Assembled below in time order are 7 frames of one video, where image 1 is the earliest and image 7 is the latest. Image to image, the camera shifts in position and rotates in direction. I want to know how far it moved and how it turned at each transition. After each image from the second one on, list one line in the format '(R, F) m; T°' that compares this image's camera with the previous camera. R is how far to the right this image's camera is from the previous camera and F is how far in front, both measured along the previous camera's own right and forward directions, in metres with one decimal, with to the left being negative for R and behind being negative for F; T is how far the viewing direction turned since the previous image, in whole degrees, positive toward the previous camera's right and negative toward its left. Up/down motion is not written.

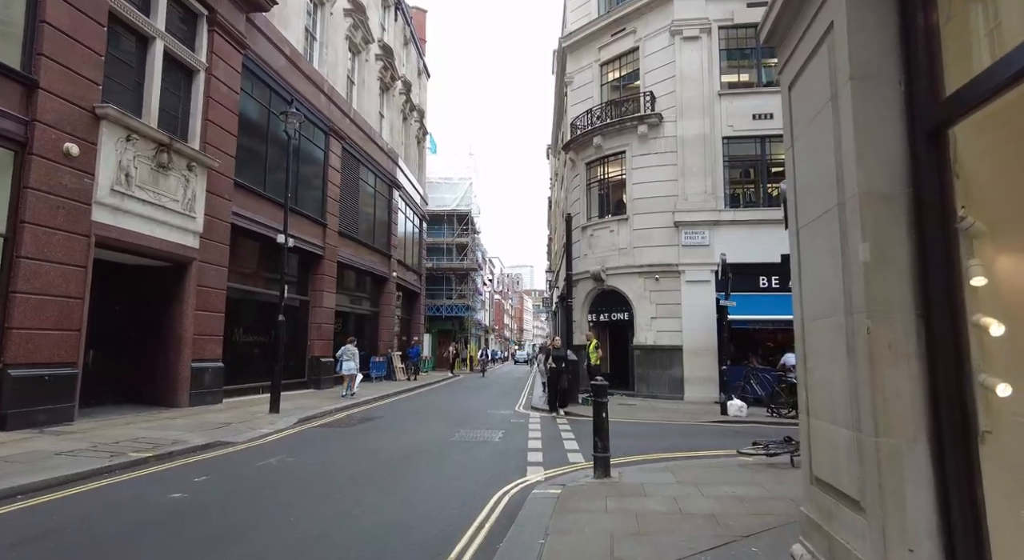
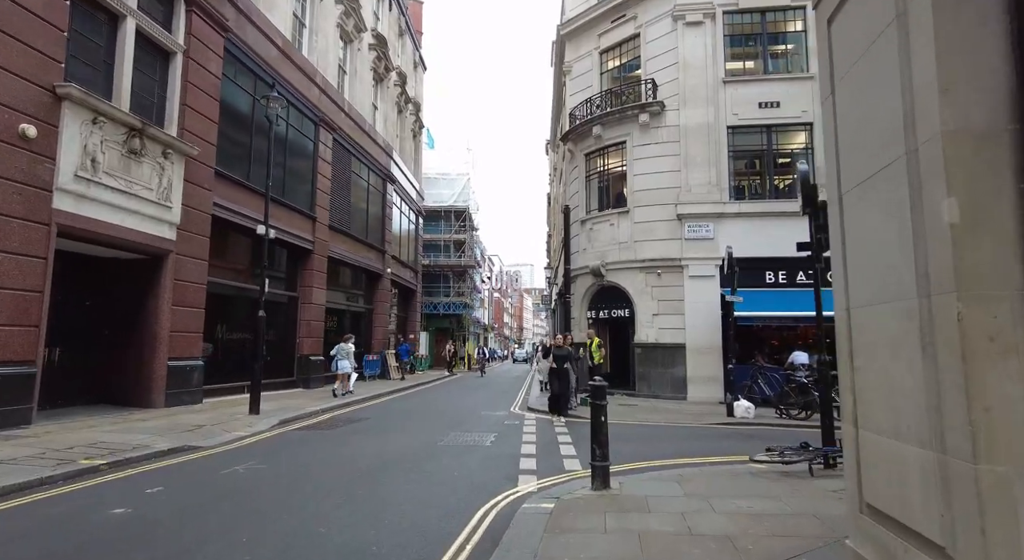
(+0.1, +0.7) m; 0°
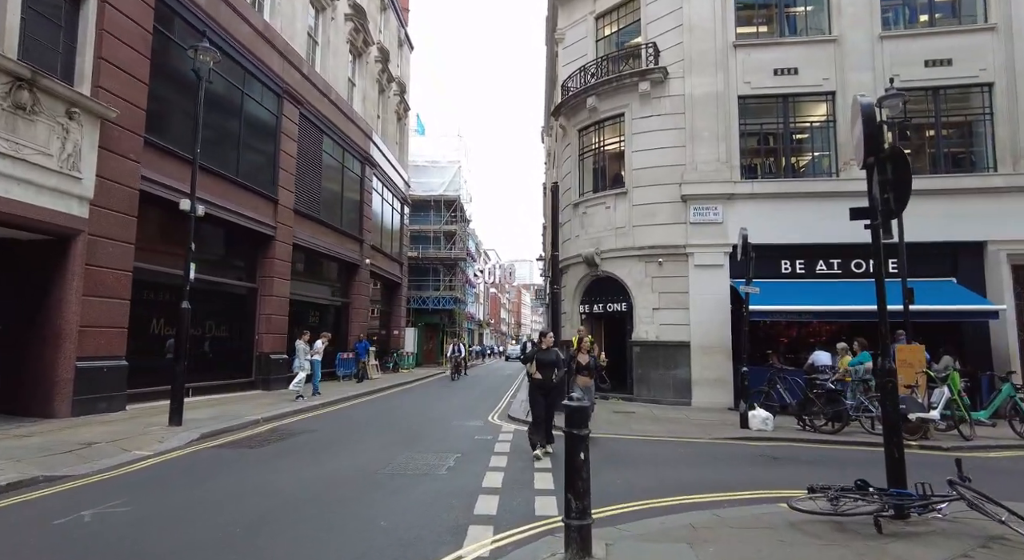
(+0.5, +2.0) m; 0°
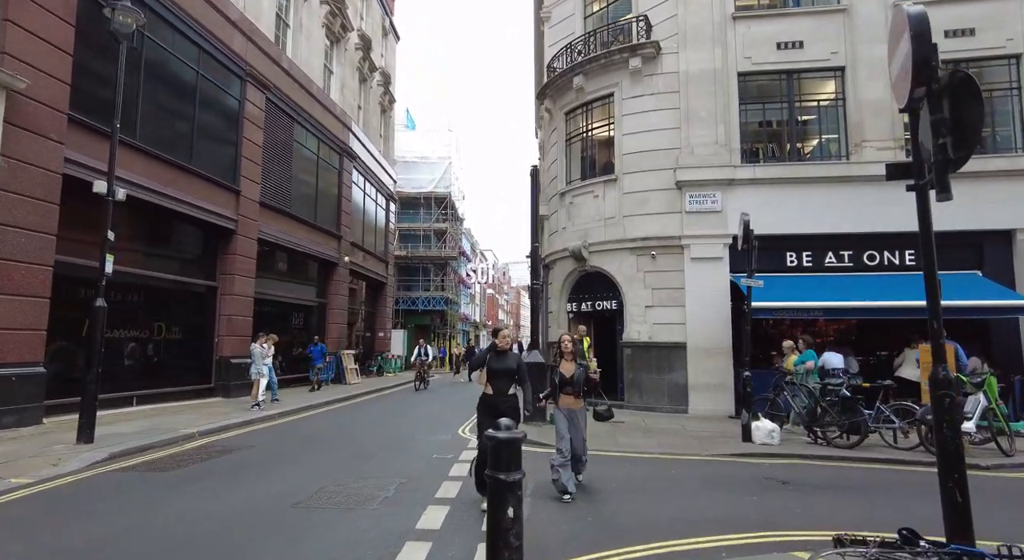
(+0.6, +1.4) m; 0°
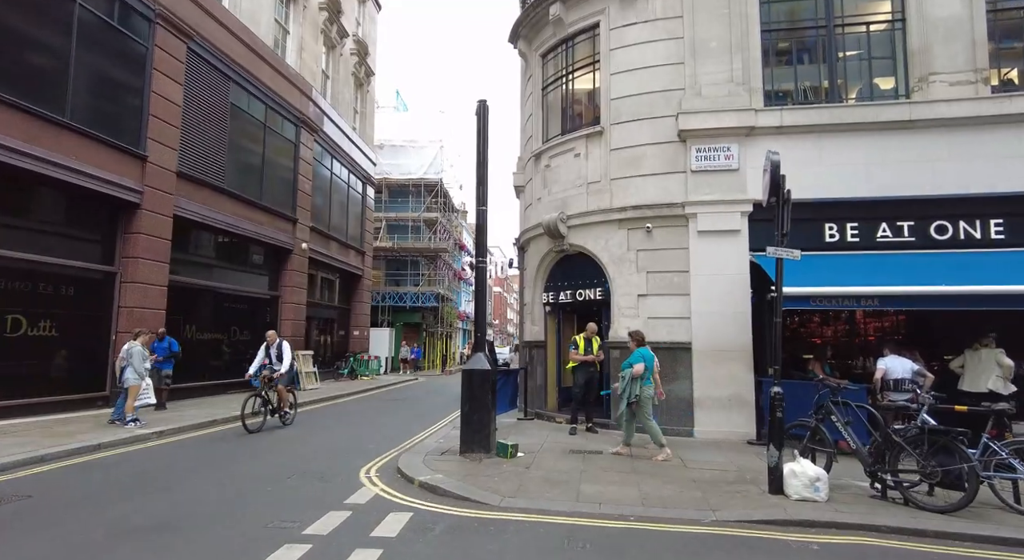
(+1.3, +3.1) m; -2°
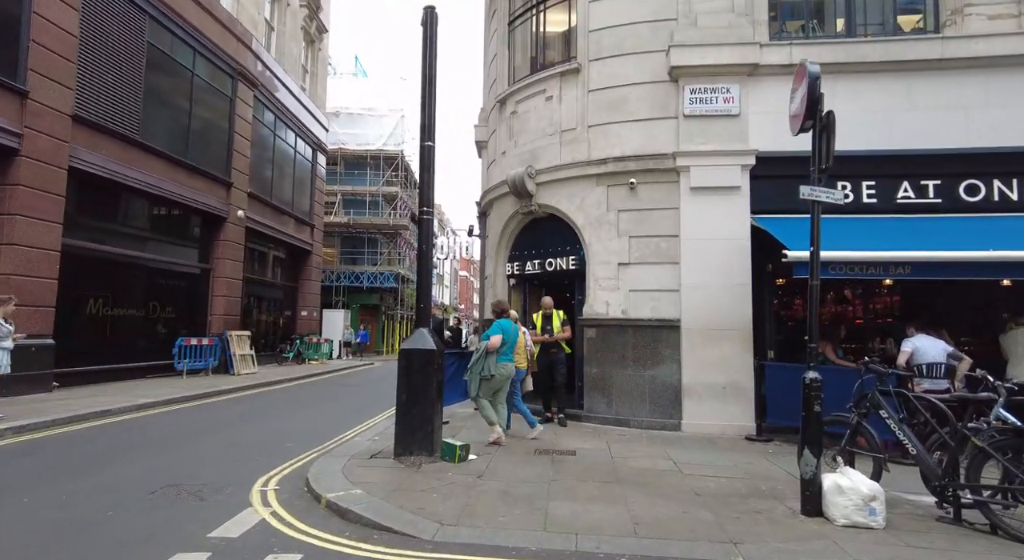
(+0.2, +1.8) m; +3°
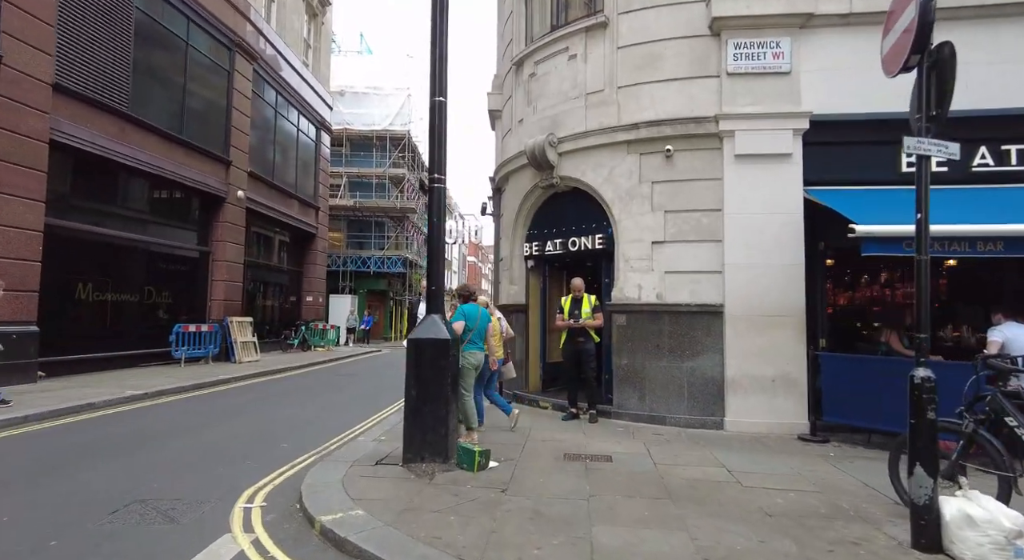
(-0.2, +0.9) m; -1°
